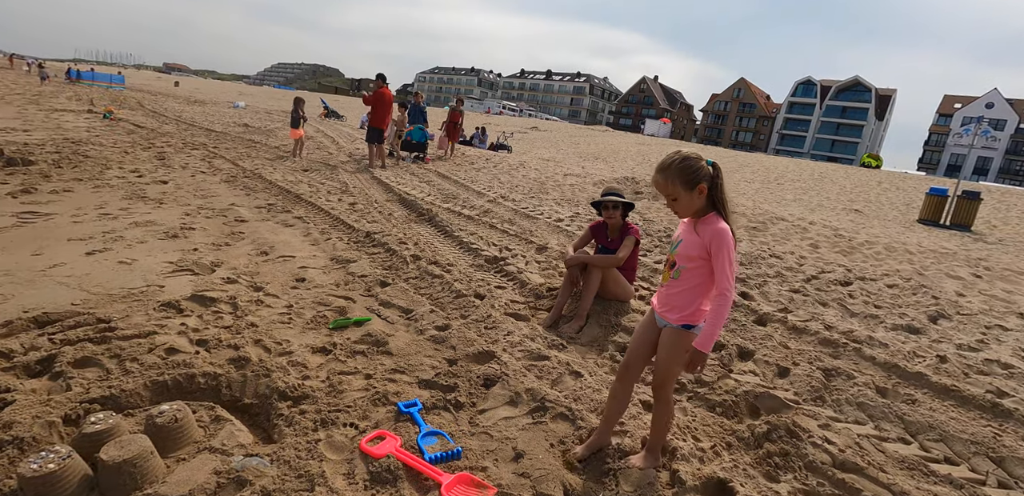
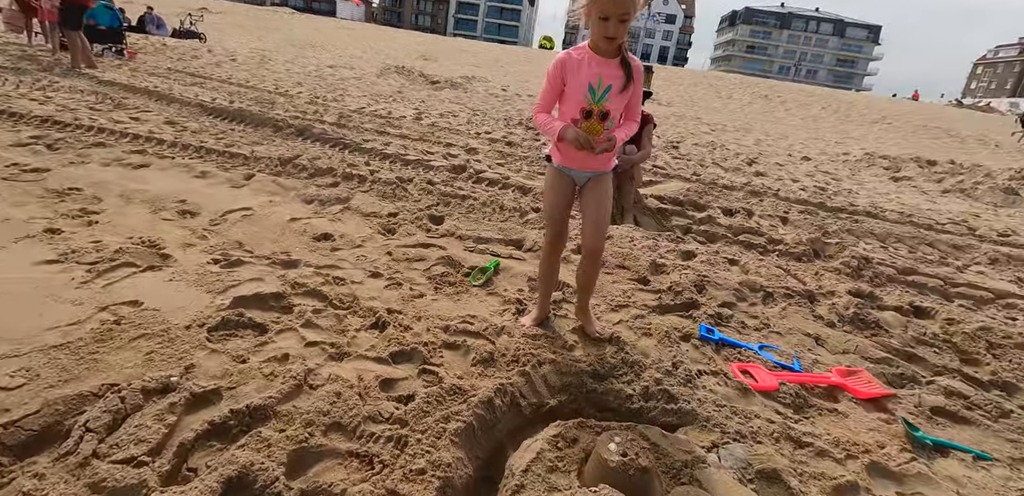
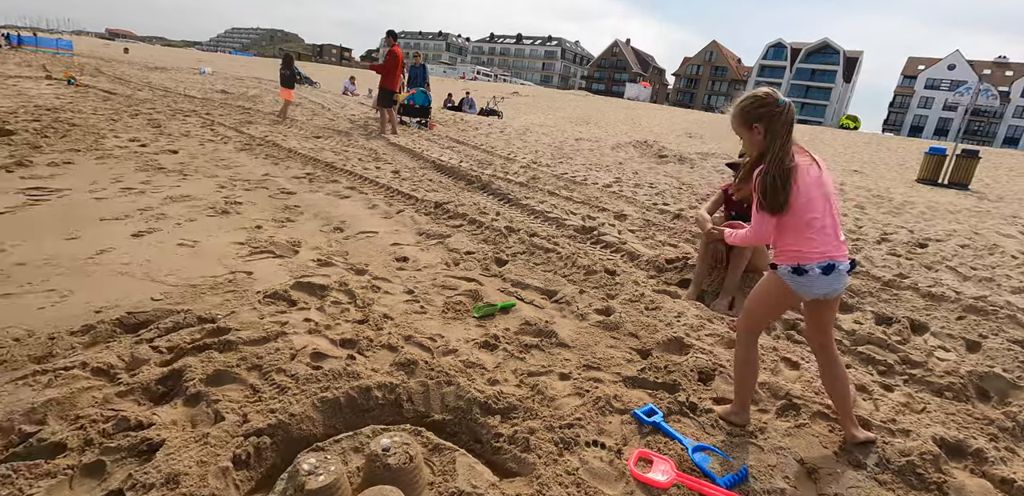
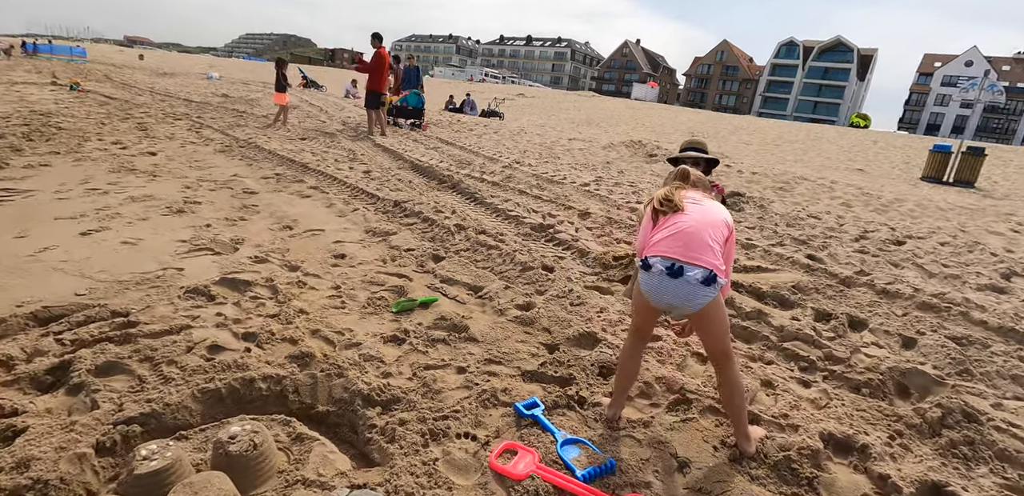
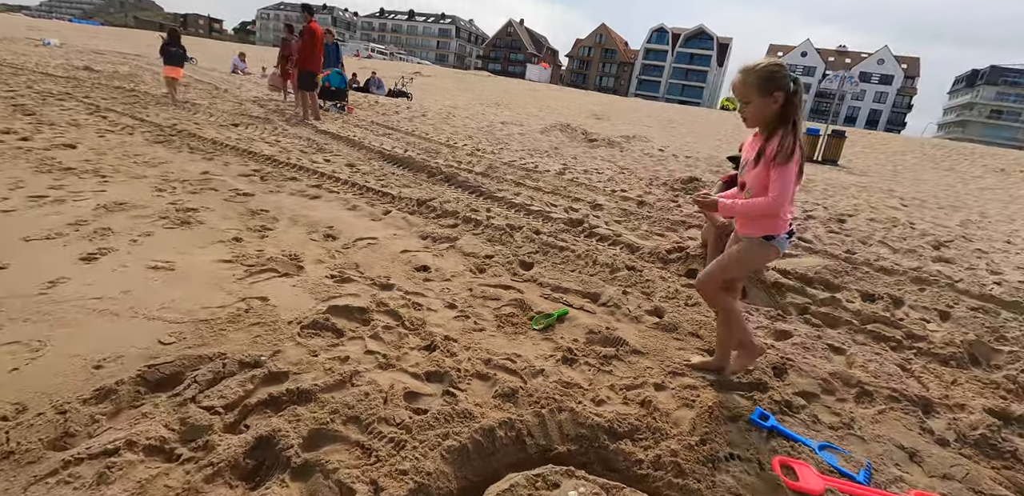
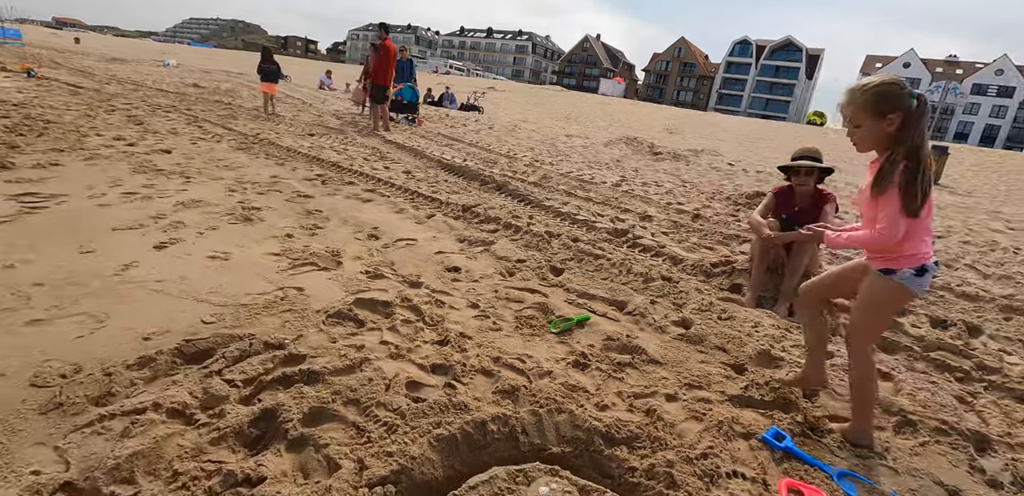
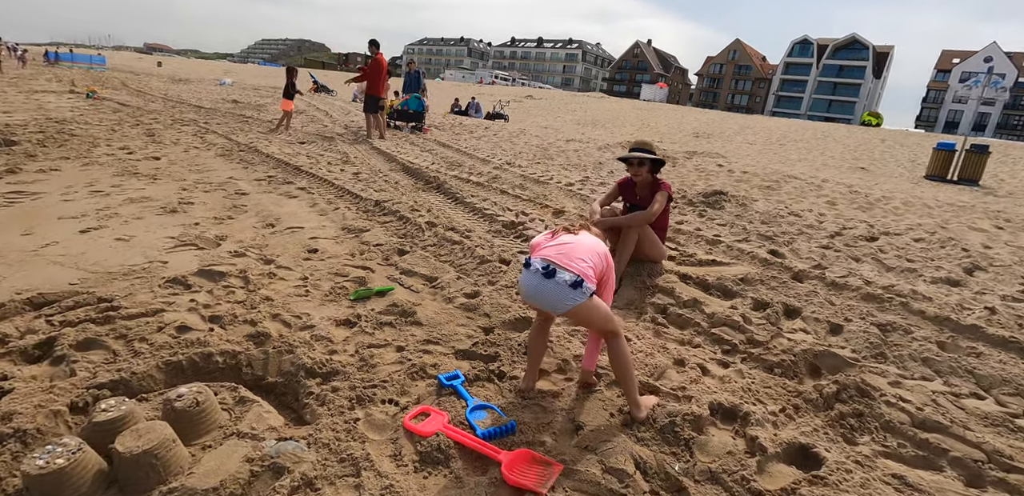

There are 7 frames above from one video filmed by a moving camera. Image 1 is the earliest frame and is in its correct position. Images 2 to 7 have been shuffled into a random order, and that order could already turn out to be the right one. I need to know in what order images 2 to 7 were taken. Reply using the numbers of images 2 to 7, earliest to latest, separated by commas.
7, 4, 3, 6, 5, 2
